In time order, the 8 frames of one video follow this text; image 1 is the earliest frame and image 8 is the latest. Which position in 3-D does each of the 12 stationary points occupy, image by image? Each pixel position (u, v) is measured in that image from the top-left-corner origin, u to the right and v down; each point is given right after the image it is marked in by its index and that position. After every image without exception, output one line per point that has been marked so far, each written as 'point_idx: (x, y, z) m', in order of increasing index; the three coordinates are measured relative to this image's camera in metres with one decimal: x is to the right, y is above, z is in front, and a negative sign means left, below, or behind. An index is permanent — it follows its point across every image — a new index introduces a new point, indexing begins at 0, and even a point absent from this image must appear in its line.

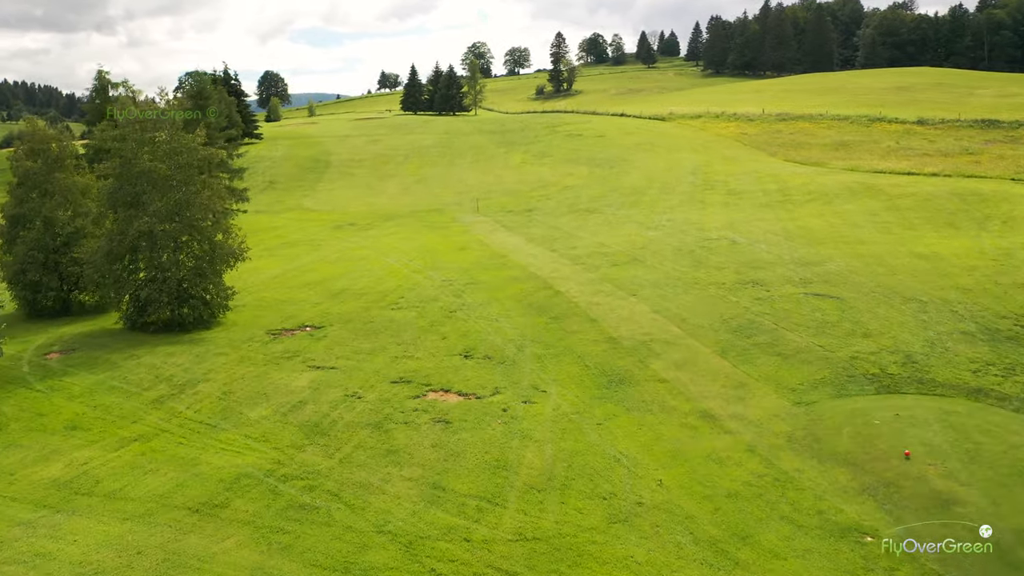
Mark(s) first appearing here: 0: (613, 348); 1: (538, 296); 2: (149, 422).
0: (+1.9, -1.1, +15.6) m
1: (+0.6, -0.2, +19.9) m
2: (-5.4, -2.0, +12.3) m
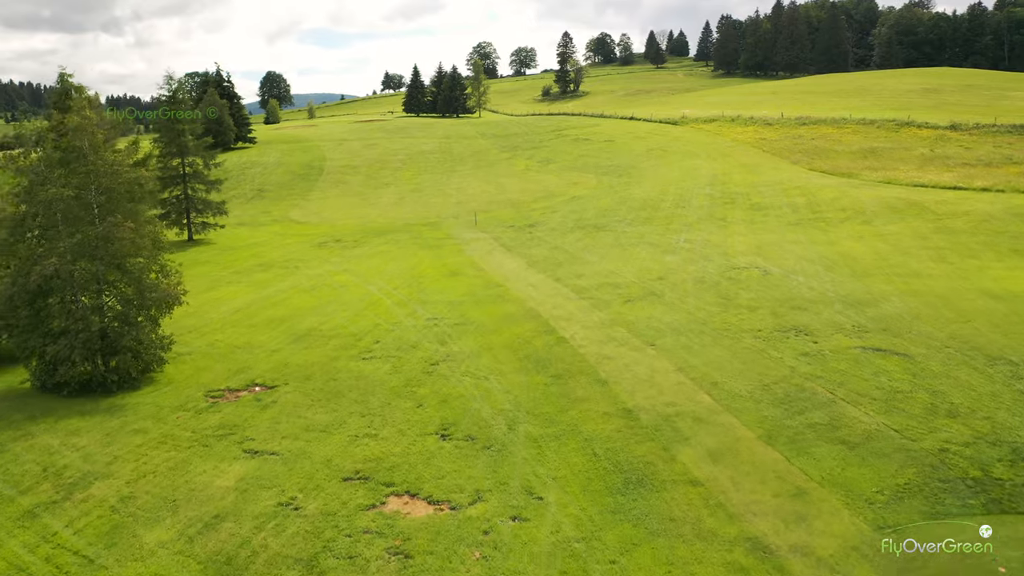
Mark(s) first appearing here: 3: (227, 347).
0: (+1.8, -2.1, +12.4) m
1: (+0.5, -1.1, +16.6) m
2: (-5.6, -2.9, +9.2) m
3: (-6.1, -1.3, +17.8) m
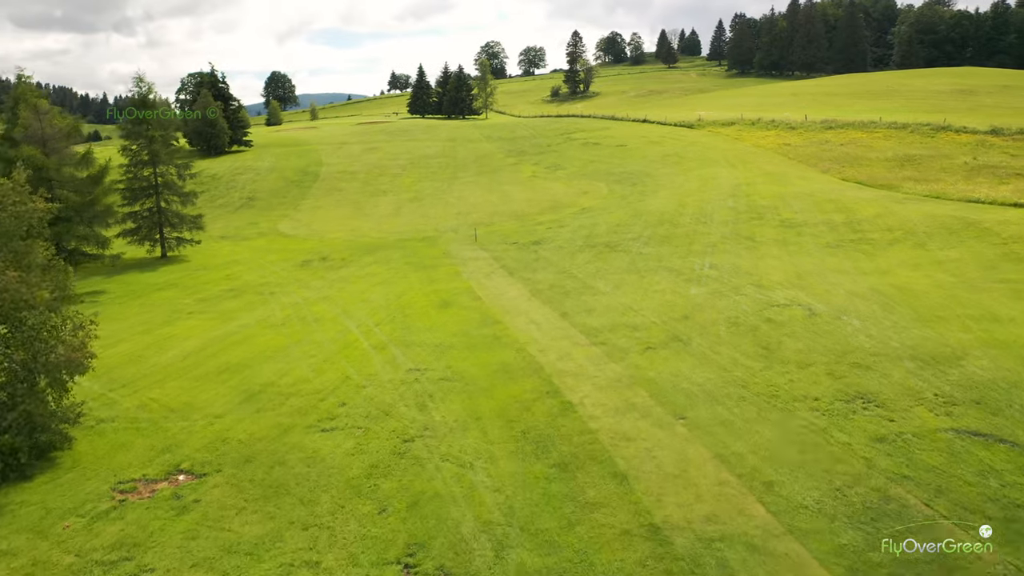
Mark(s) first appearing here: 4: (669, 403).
0: (+1.6, -3.0, +9.1) m
1: (+0.4, -2.0, +13.4) m
2: (-5.8, -3.8, +6.0) m
3: (-6.2, -2.2, +14.6) m
4: (+2.6, -1.9, +13.4) m
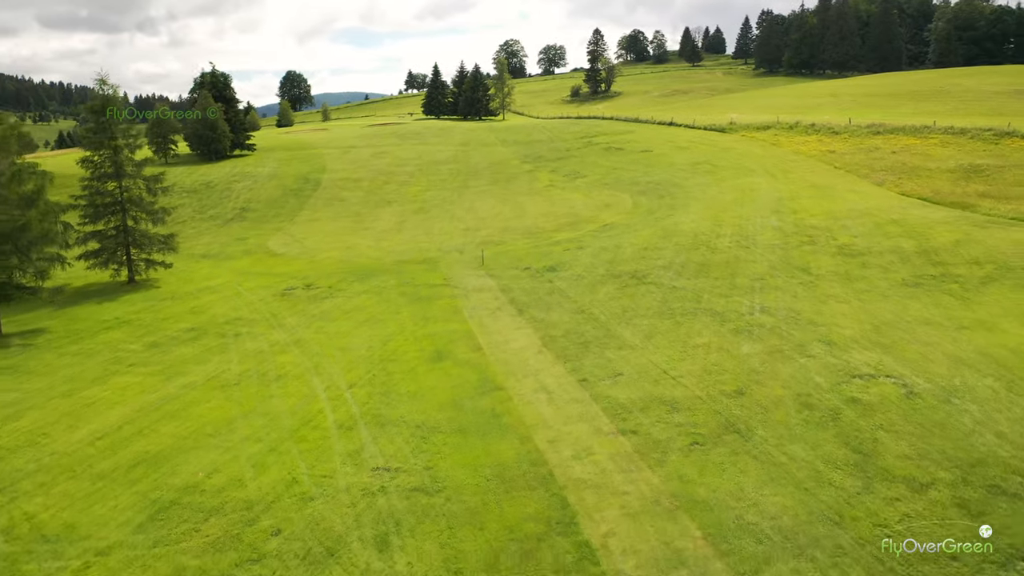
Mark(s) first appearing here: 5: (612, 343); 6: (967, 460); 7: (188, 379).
0: (+1.4, -4.1, +5.0) m
1: (+0.4, -3.2, +9.4) m
2: (-6.0, -4.9, +2.1) m
3: (-6.2, -3.2, +10.7) m
4: (+2.5, -3.0, +9.3) m
5: (+2.2, -1.2, +17.9) m
6: (+6.0, -2.2, +10.9) m
7: (-6.9, -1.9, +17.7) m
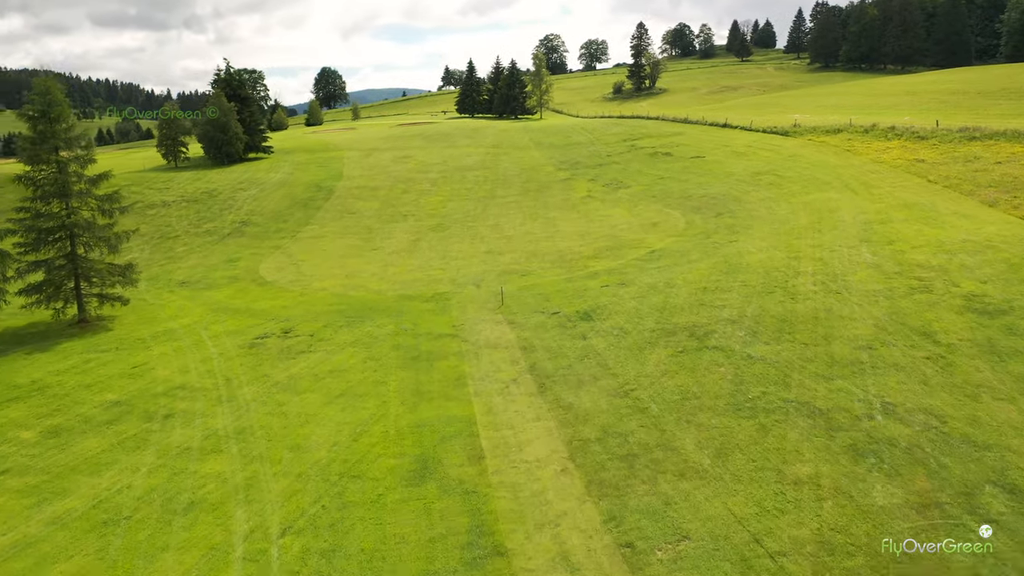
0: (+1.0, -5.6, -0.5) m
1: (+0.1, -4.6, +3.9) m
2: (-6.7, -6.3, -3.0) m
3: (-6.4, -4.6, +5.6) m
4: (+2.2, -4.4, +3.7) m
5: (+2.3, -2.6, +12.3) m
6: (+5.8, -3.7, +5.1) m
7: (-6.8, -3.3, +12.6) m
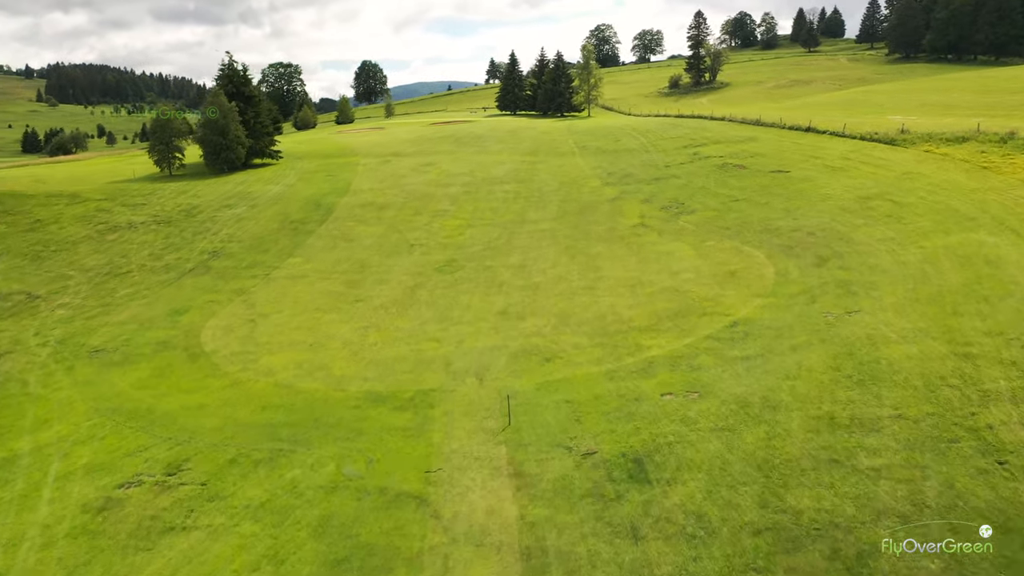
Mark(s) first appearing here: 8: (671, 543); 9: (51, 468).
0: (-0.3, -7.9, -8.8) m
1: (-0.9, -6.9, -4.4) m
2: (-8.1, -8.6, -10.9) m
3: (-7.3, -6.8, -2.3) m
4: (+1.2, -6.8, -4.7) m
5: (+1.8, -4.8, +3.9) m
6: (+4.9, -6.1, -3.5) m
7: (-7.3, -5.4, +4.7) m
8: (+2.1, -3.4, +10.9) m
9: (-8.5, -3.3, +15.3) m
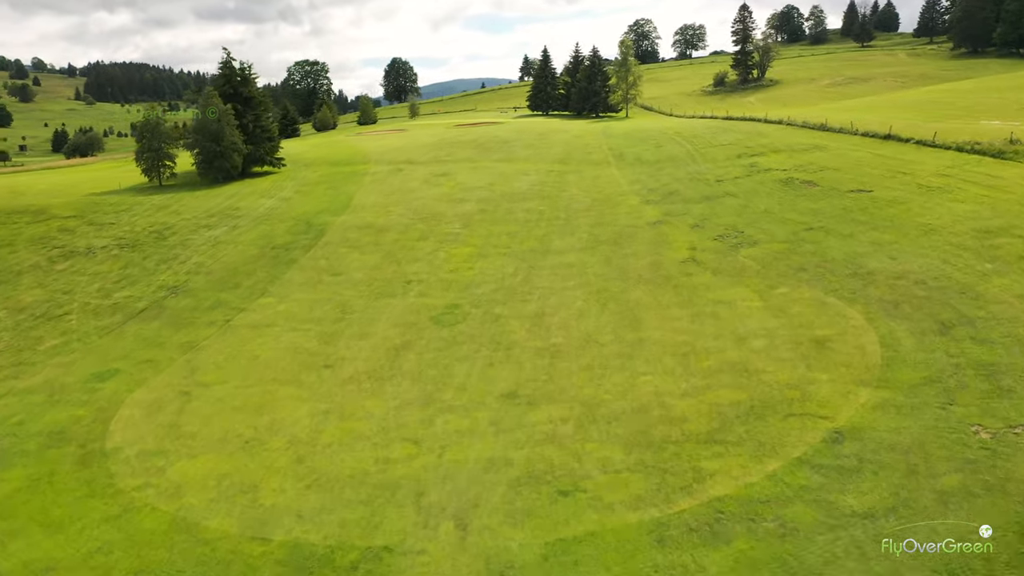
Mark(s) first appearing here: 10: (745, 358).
0: (-1.6, -9.6, -14.8) m
1: (-2.0, -8.6, -10.4) m
2: (-9.5, -10.2, -16.5) m
3: (-8.3, -8.4, -8.0) m
4: (+0.1, -8.4, -10.8) m
5: (+1.1, -6.5, -2.2) m
6: (+3.8, -7.8, -9.7) m
7: (-7.9, -7.0, -1.0) m
8: (+1.7, -5.0, +4.8) m
9: (-8.7, -4.8, +9.6) m
10: (+5.0, -1.5, +17.9) m
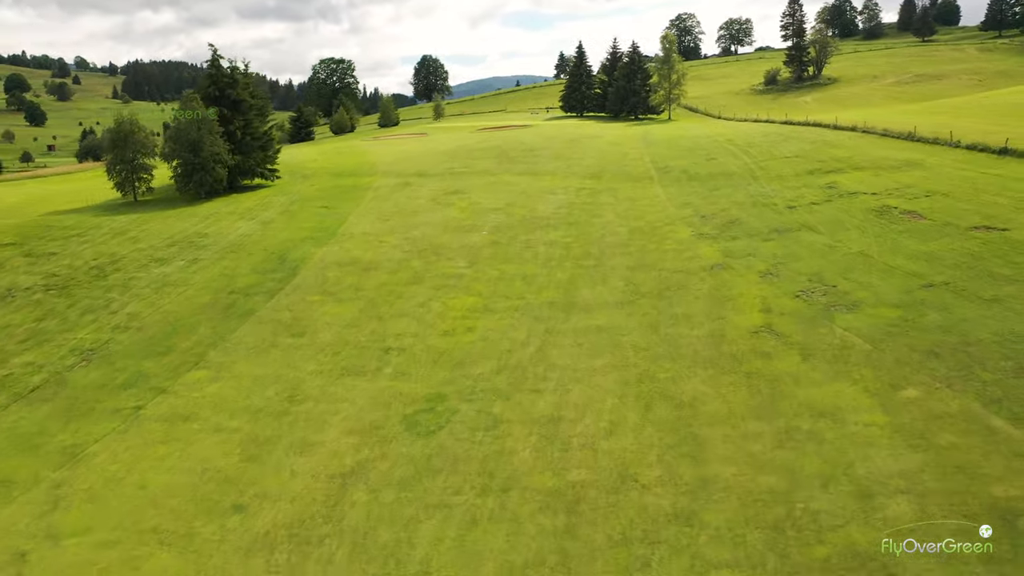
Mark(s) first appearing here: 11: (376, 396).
0: (-3.3, -11.5, -21.4) m
1: (-3.4, -10.4, -17.0) m
2: (-11.2, -12.1, -22.8) m
3: (-9.7, -10.2, -14.4) m
4: (-1.4, -10.4, -17.5) m
5: (+0.1, -8.4, -9.0) m
6: (+2.4, -9.7, -16.6) m
7: (-8.9, -8.8, -7.4) m
8: (+1.0, -6.9, -2.0) m
9: (-9.2, -6.6, +3.3) m
10: (+4.9, -3.3, +10.9) m
11: (-3.0, -2.4, +17.8) m
